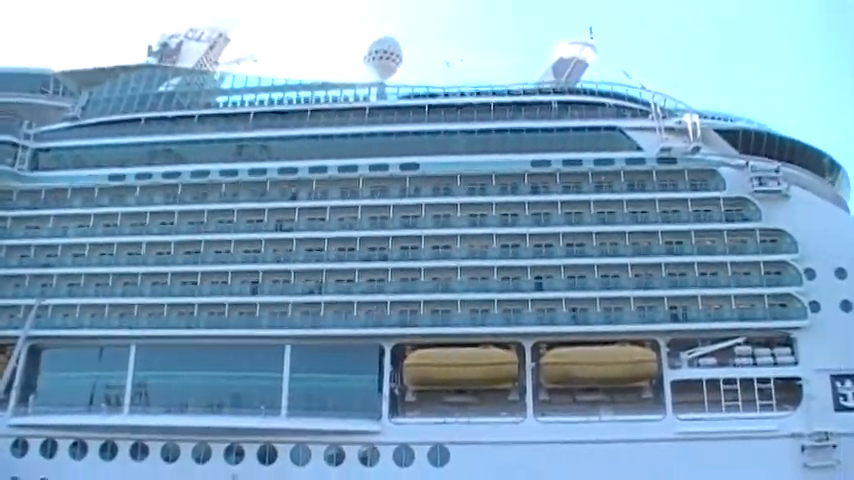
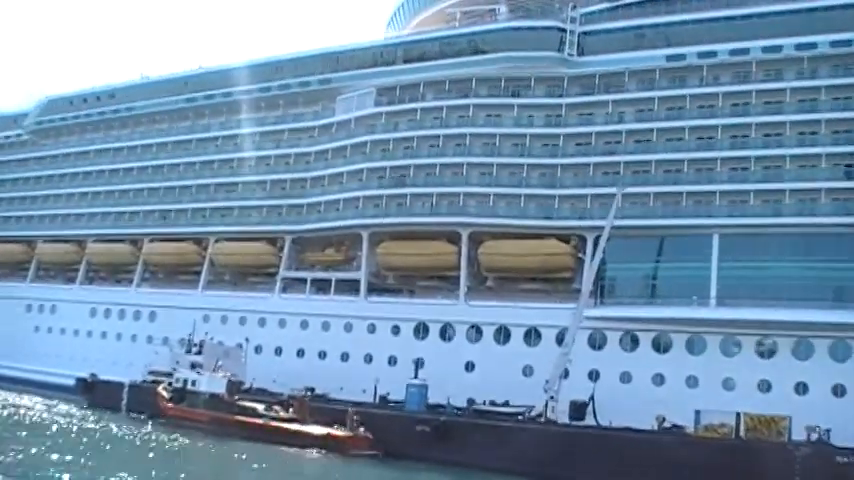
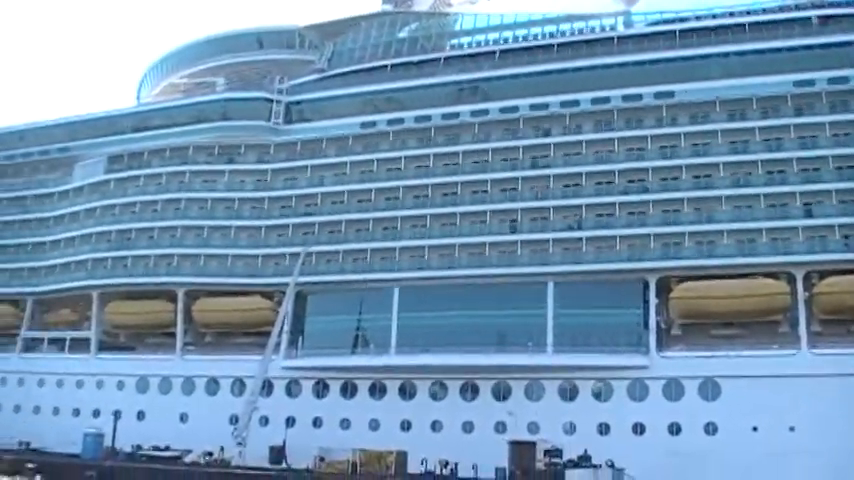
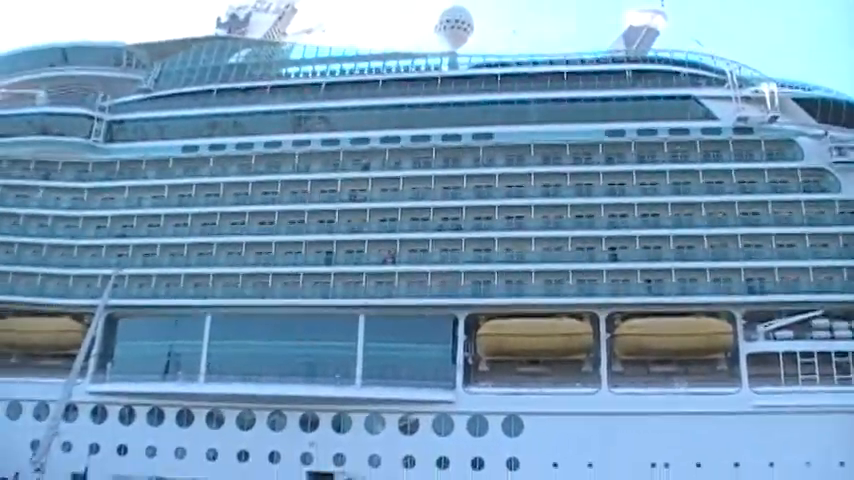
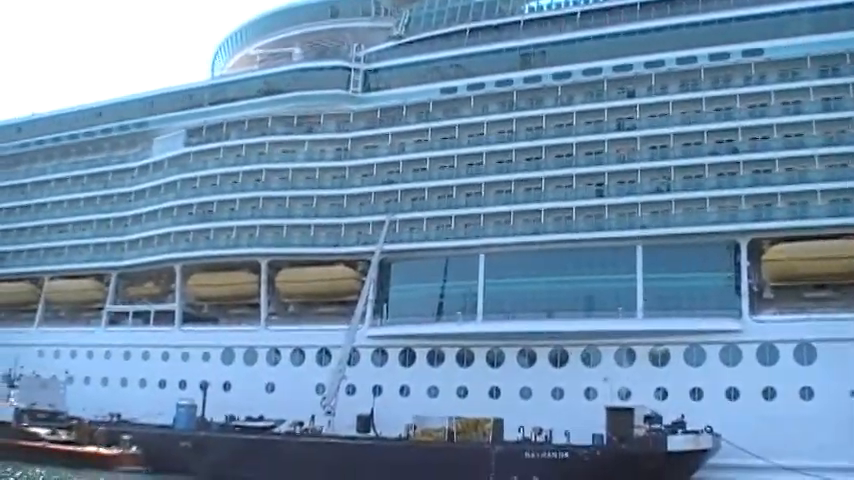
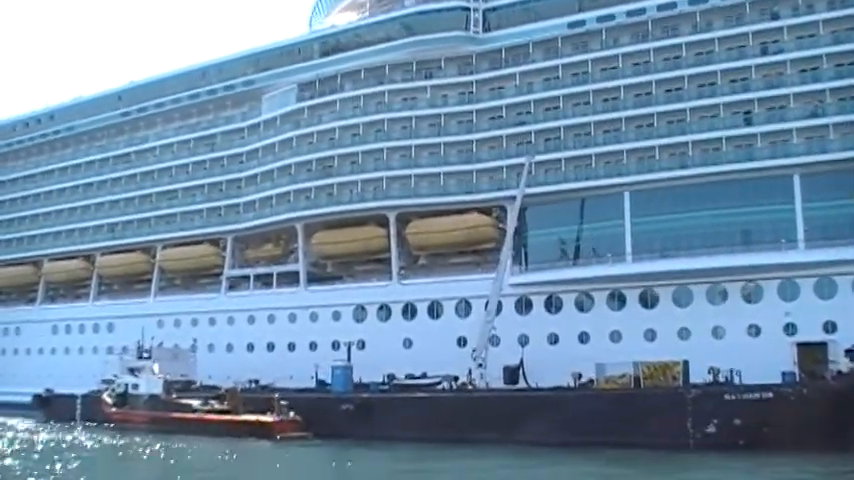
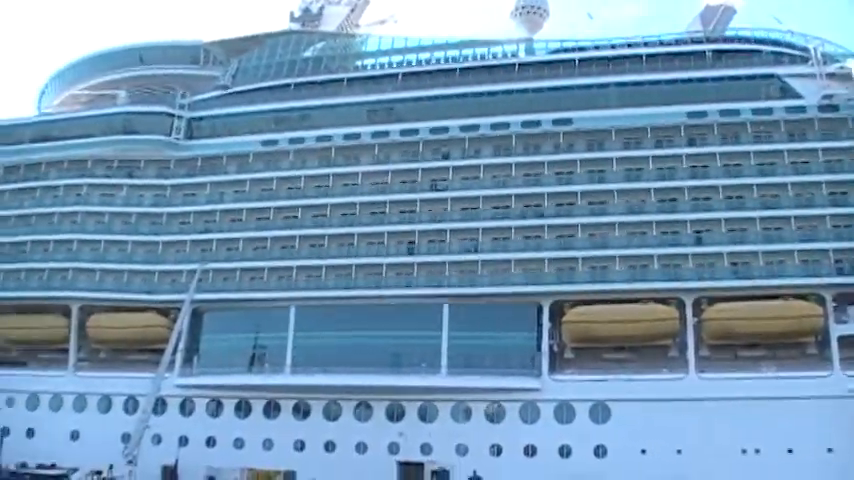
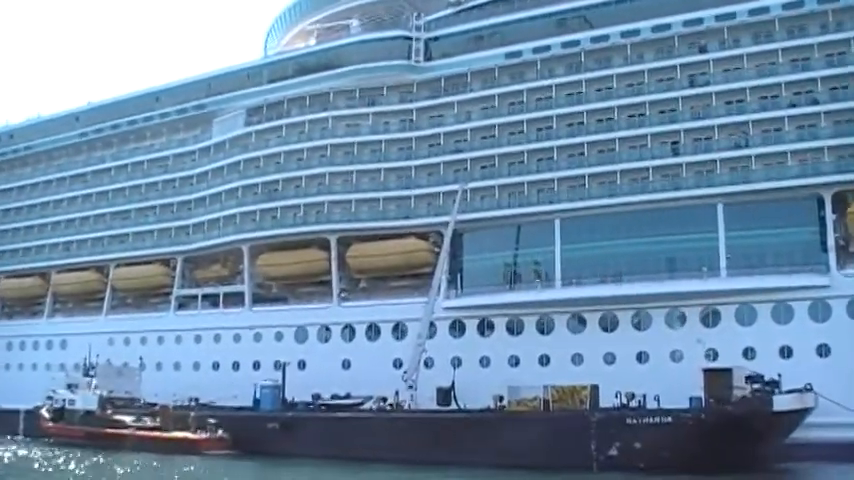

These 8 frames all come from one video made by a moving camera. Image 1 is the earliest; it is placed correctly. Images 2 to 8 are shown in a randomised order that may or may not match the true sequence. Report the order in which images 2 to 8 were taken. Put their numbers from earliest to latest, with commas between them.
4, 7, 3, 5, 8, 6, 2
